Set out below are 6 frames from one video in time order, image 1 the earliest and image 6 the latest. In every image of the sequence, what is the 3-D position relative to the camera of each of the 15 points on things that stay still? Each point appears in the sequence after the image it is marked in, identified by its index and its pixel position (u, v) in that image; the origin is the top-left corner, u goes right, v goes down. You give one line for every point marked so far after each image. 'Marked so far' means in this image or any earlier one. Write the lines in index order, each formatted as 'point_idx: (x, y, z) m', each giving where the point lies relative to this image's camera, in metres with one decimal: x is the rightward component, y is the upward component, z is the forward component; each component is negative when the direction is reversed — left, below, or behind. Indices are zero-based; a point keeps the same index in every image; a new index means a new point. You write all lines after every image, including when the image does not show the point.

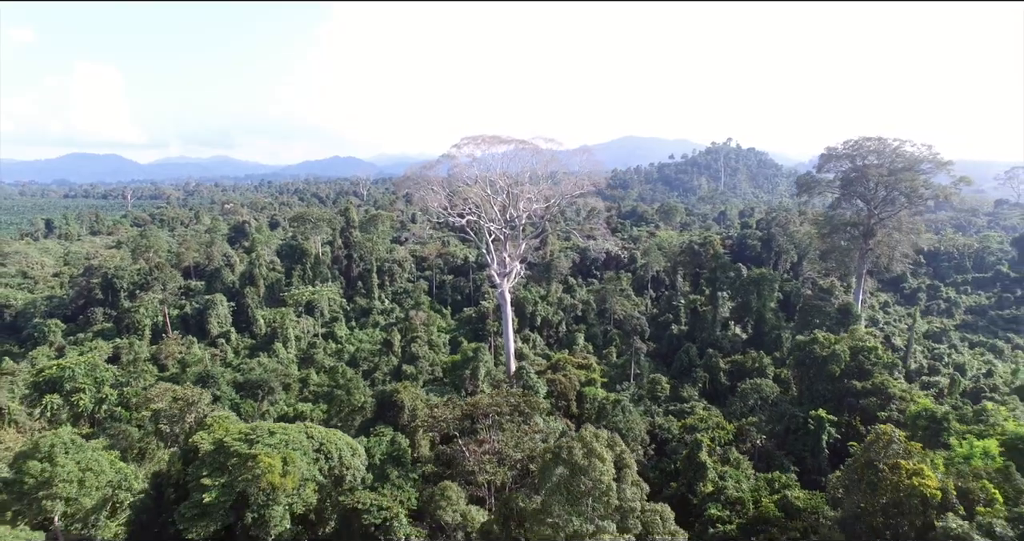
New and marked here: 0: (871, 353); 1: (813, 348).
0: (+11.4, -2.6, +18.7) m
1: (+10.0, -2.5, +19.5) m
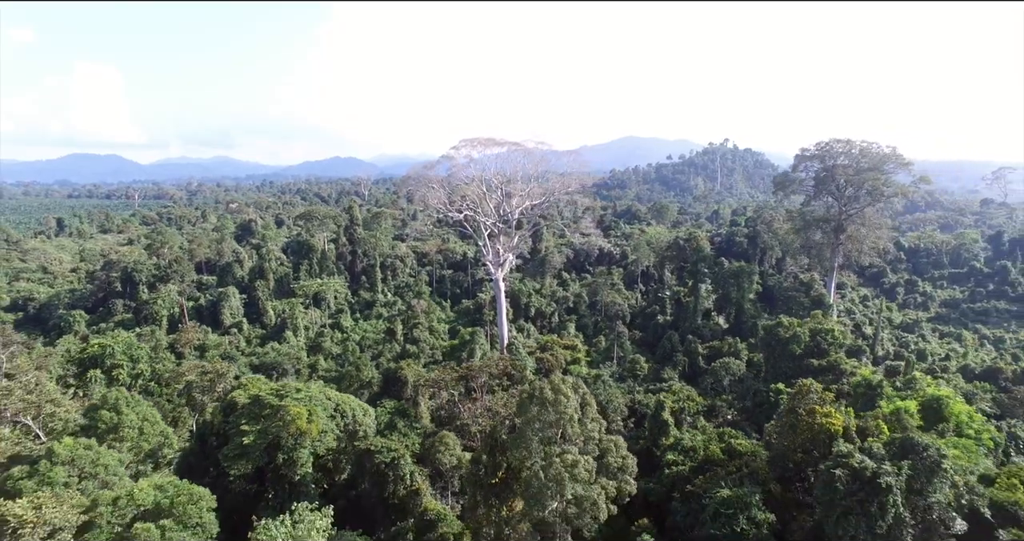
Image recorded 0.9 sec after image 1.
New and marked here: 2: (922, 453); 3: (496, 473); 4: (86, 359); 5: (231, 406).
0: (+11.1, -2.2, +20.7) m
1: (+9.8, -2.2, +21.5) m
2: (+6.5, -2.9, +9.3) m
3: (-0.3, -3.7, +10.9) m
4: (-13.9, -2.9, +19.2) m
5: (-6.4, -3.1, +13.6) m
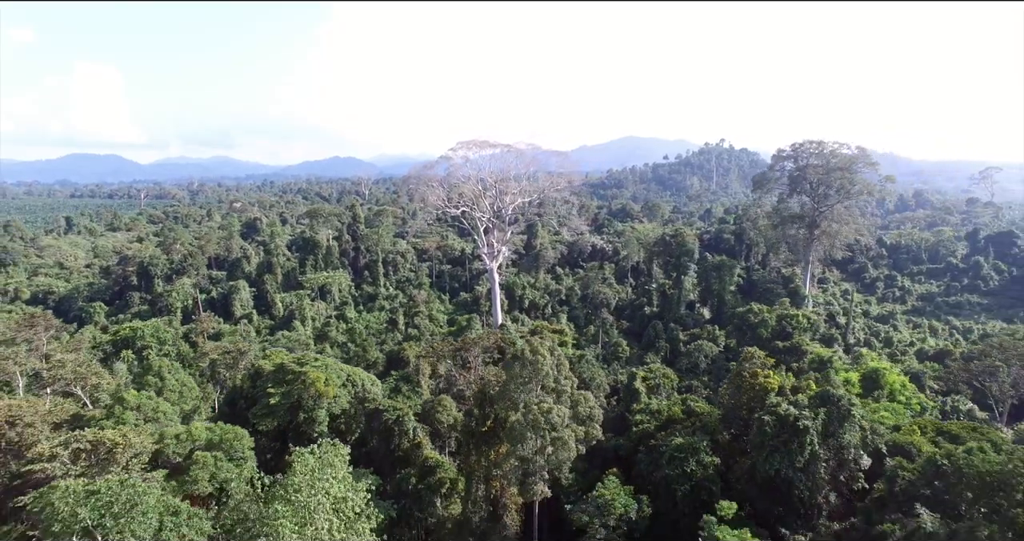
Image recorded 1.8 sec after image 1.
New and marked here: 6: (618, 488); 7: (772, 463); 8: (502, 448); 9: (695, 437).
0: (+10.8, -1.9, +22.7) m
1: (+9.5, -1.8, +23.5) m
2: (+6.3, -2.5, +11.3) m
3: (-0.6, -3.3, +12.8) m
4: (-14.2, -2.5, +21.2) m
5: (-6.7, -2.7, +15.6) m
6: (+2.1, -4.3, +11.7) m
7: (+4.9, -3.7, +11.1) m
8: (-0.2, -3.7, +12.3) m
9: (+3.9, -3.5, +12.5) m
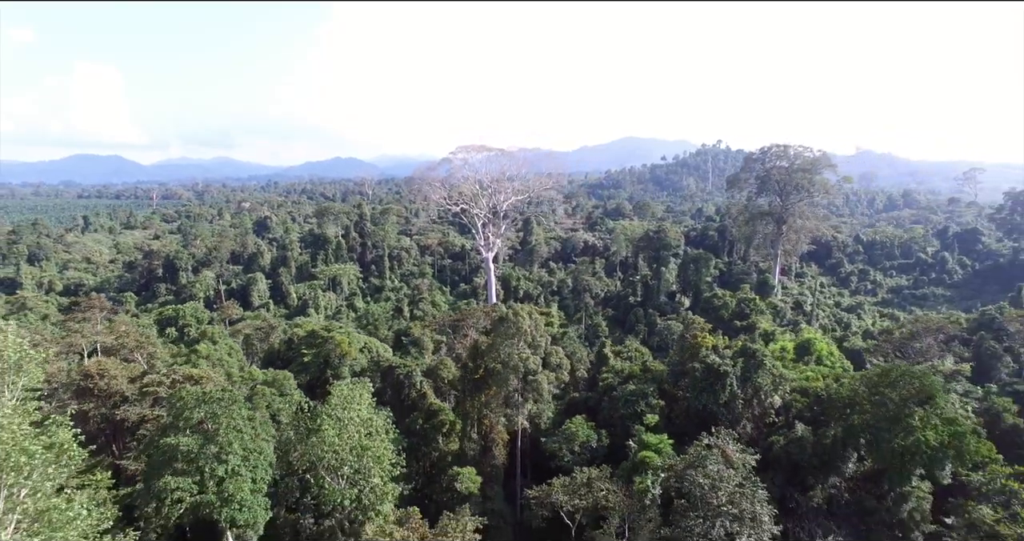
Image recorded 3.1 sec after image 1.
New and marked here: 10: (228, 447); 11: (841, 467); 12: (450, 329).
0: (+10.5, -1.4, +25.8) m
1: (+9.2, -1.4, +26.6) m
2: (+5.9, -2.1, +14.4) m
3: (-0.9, -2.8, +16.0) m
4: (-14.5, -2.1, +24.4) m
5: (-7.0, -2.2, +18.7) m
6: (+1.8, -3.9, +14.8) m
7: (+4.6, -3.2, +14.2) m
8: (-0.6, -3.2, +15.5) m
9: (+3.6, -3.0, +15.6) m
10: (-4.9, -3.0, +10.1) m
11: (+6.5, -3.9, +11.6) m
12: (-2.0, -1.9, +19.3) m
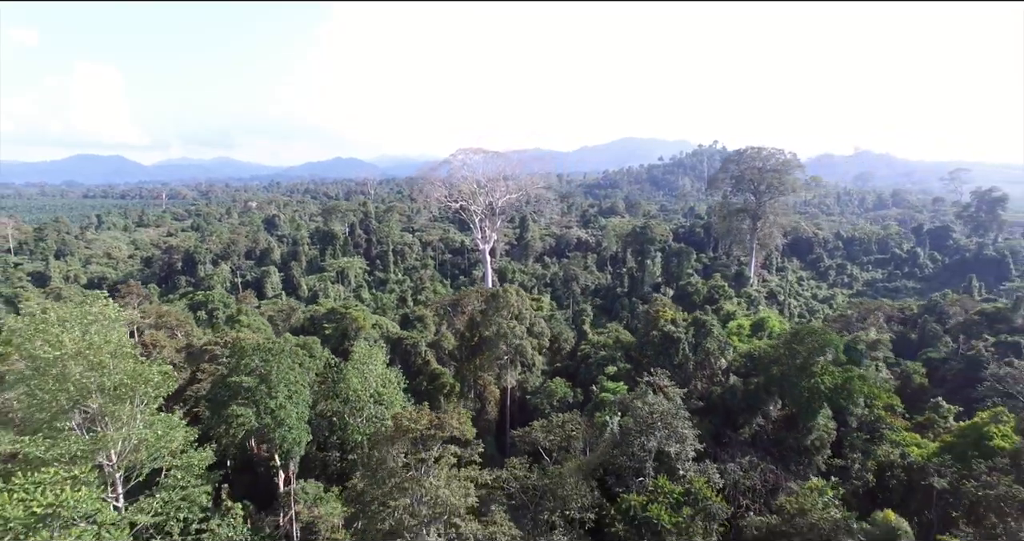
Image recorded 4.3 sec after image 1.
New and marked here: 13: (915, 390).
0: (+10.2, -0.9, +28.7) m
1: (+8.9, -0.9, +29.5) m
2: (+5.6, -1.6, +17.3) m
3: (-1.2, -2.3, +18.8) m
4: (-14.8, -1.6, +27.3) m
5: (-7.3, -1.8, +21.6) m
6: (+1.5, -3.4, +17.7) m
7: (+4.2, -2.7, +17.1) m
8: (-0.9, -2.7, +18.3) m
9: (+3.3, -2.6, +18.5) m
10: (-5.2, -2.6, +12.9) m
11: (+6.2, -3.4, +14.5) m
12: (-2.3, -1.5, +22.2) m
13: (+11.8, -3.5, +17.2) m
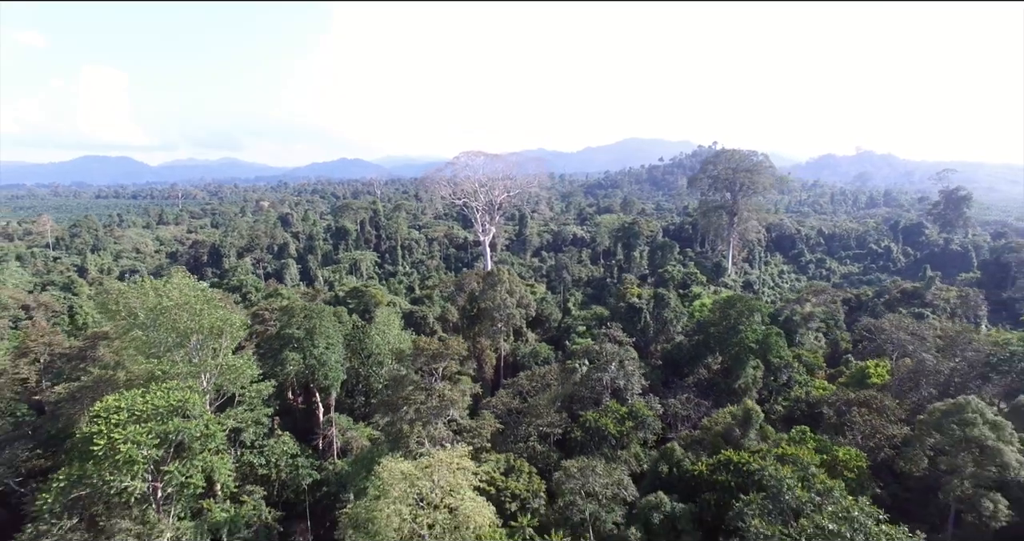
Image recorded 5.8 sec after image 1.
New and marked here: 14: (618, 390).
0: (+10.0, -0.3, +32.2) m
1: (+8.7, -0.3, +33.1) m
2: (+5.4, -1.0, +20.9) m
3: (-1.5, -1.7, +22.5) m
4: (-15.0, -1.0, +31.0) m
5: (-7.6, -1.2, +25.3) m
6: (+1.2, -2.8, +21.3) m
7: (+4.0, -2.1, +20.7) m
8: (-1.1, -2.1, +22.0) m
9: (+3.0, -1.9, +22.1) m
10: (-5.5, -1.9, +16.6) m
11: (+5.9, -2.8, +18.1) m
12: (-2.6, -0.9, +25.9) m
13: (+11.5, -2.9, +20.8) m
14: (+2.8, -3.2, +15.8) m
